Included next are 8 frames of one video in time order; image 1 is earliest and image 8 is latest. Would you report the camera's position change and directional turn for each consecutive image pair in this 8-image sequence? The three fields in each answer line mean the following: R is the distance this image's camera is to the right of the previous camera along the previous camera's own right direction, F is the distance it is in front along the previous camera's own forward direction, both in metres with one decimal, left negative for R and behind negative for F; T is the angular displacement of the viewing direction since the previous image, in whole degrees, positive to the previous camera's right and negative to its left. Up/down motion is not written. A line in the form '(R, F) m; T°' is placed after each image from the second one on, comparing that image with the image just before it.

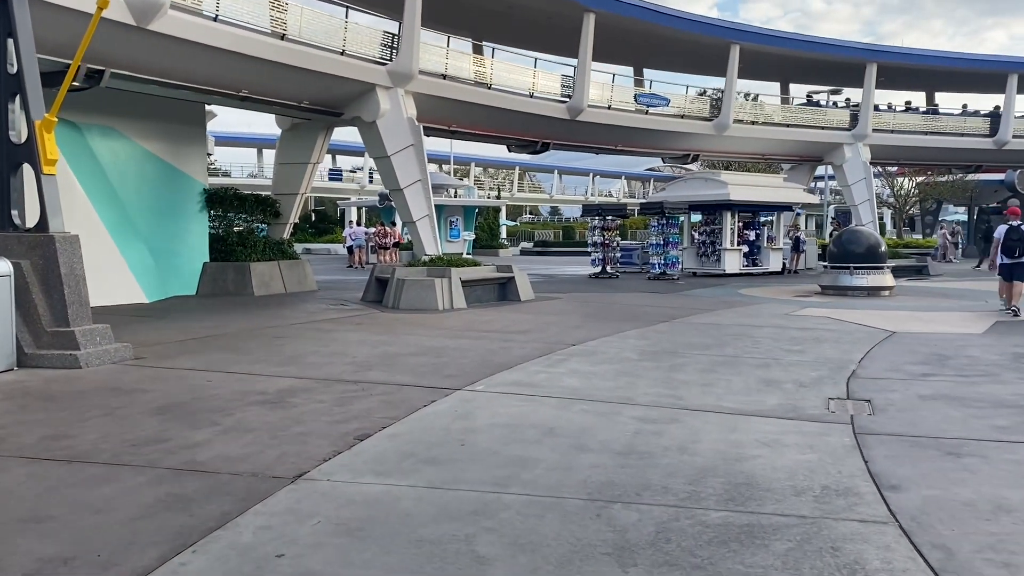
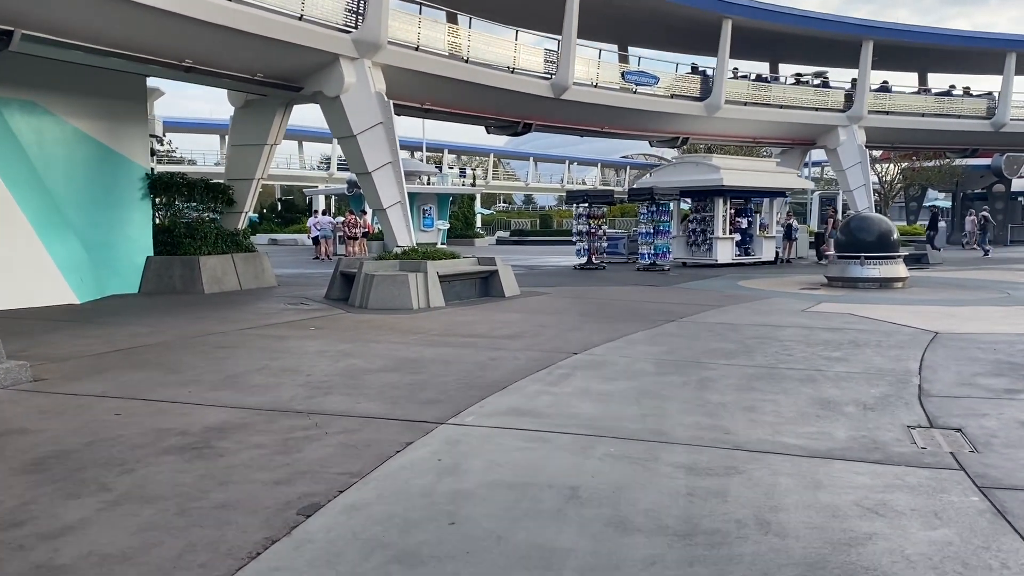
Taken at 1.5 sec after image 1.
(-0.2, +1.8) m; +2°
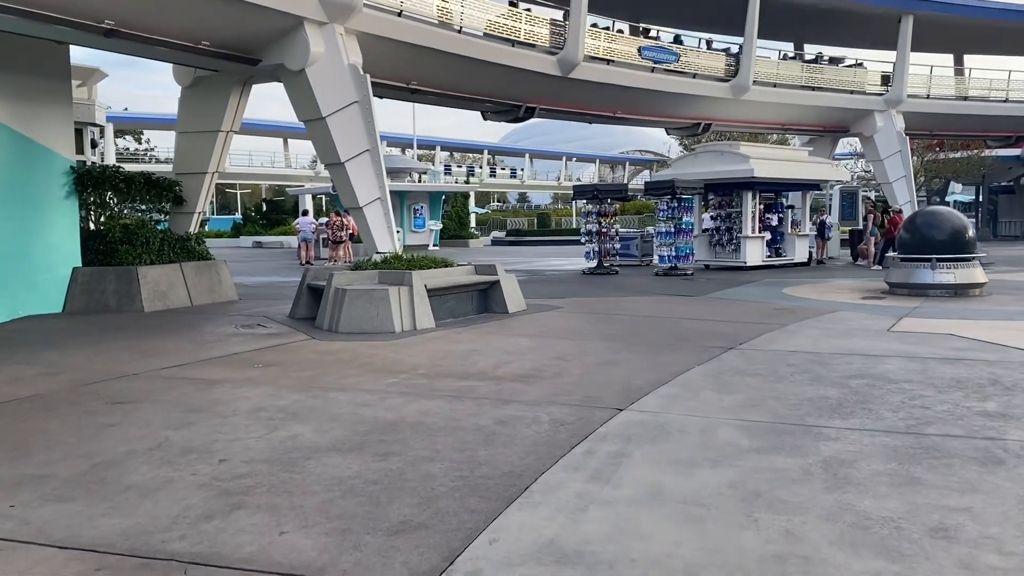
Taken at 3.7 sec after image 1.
(-0.2, +2.8) m; 0°
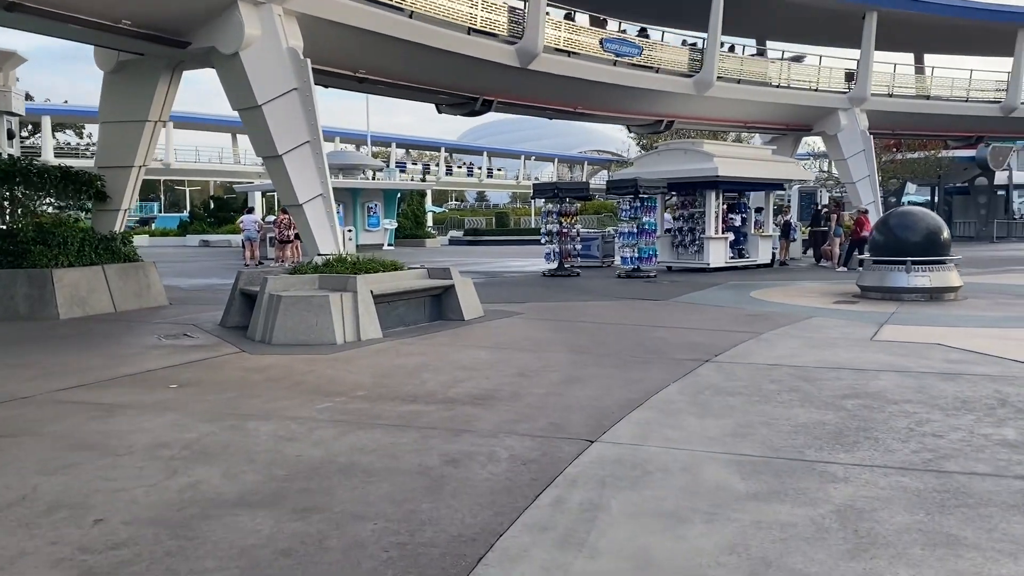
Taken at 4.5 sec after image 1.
(0.0, +1.0) m; +3°
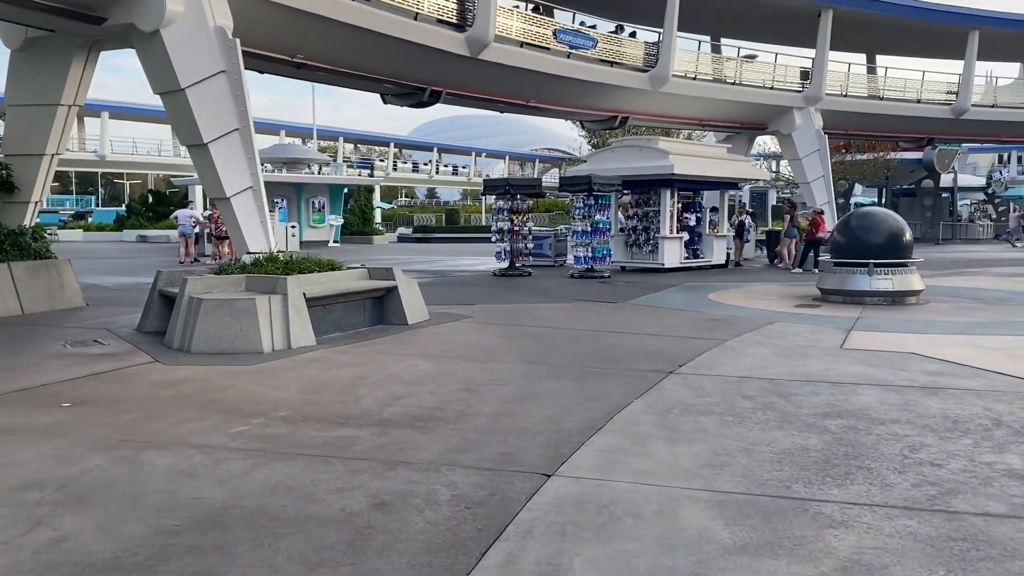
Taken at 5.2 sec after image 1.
(0.0, +0.8) m; +3°
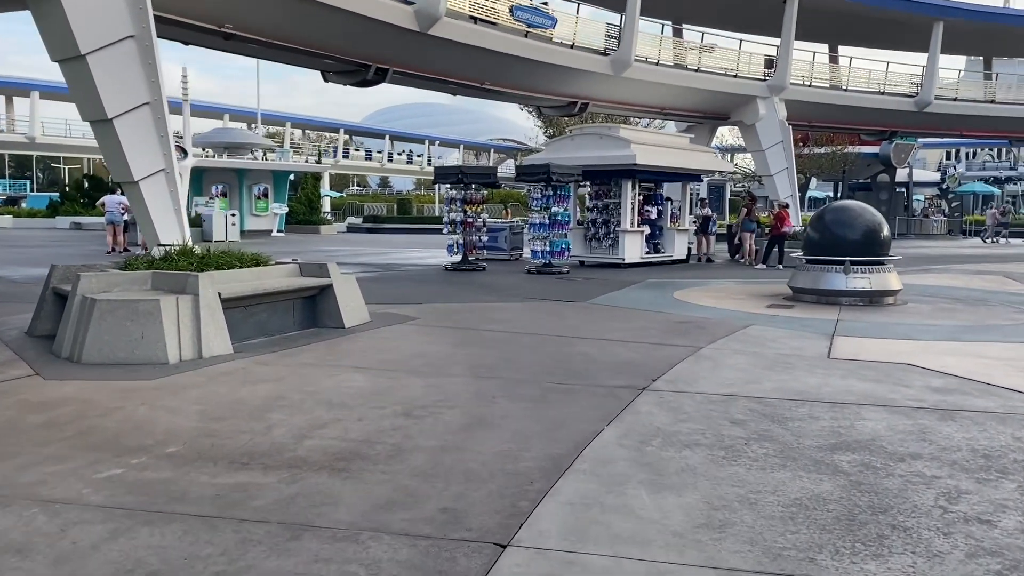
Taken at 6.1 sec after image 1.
(0.0, +1.1) m; +3°
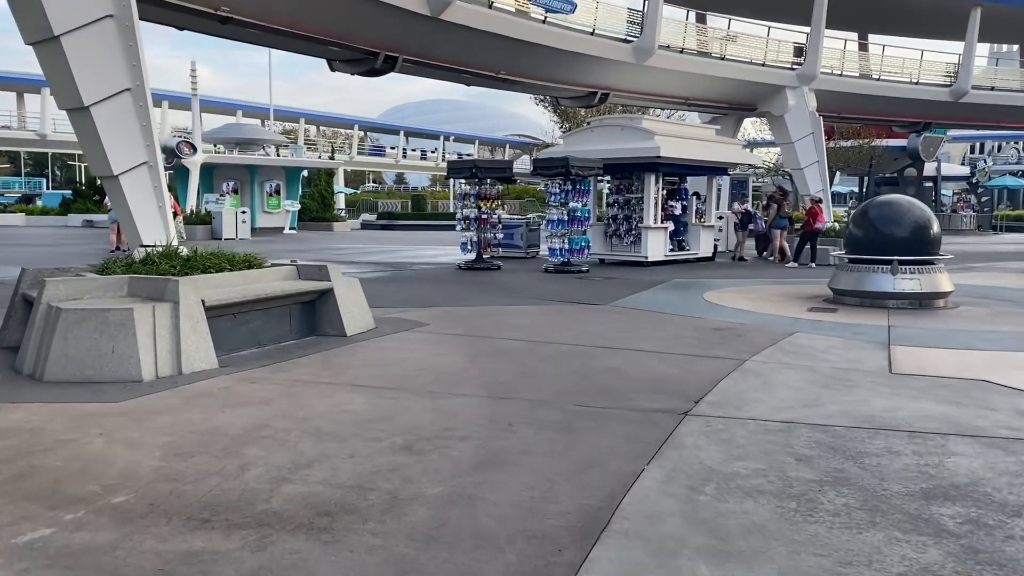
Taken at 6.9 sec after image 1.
(0.0, +0.9) m; -1°
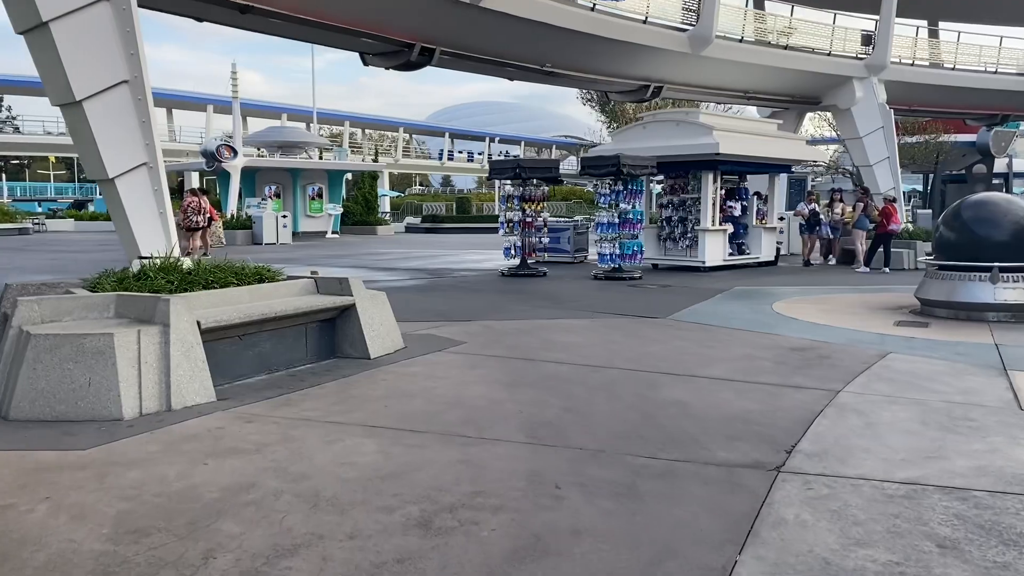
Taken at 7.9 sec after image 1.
(0.0, +1.1) m; -3°
